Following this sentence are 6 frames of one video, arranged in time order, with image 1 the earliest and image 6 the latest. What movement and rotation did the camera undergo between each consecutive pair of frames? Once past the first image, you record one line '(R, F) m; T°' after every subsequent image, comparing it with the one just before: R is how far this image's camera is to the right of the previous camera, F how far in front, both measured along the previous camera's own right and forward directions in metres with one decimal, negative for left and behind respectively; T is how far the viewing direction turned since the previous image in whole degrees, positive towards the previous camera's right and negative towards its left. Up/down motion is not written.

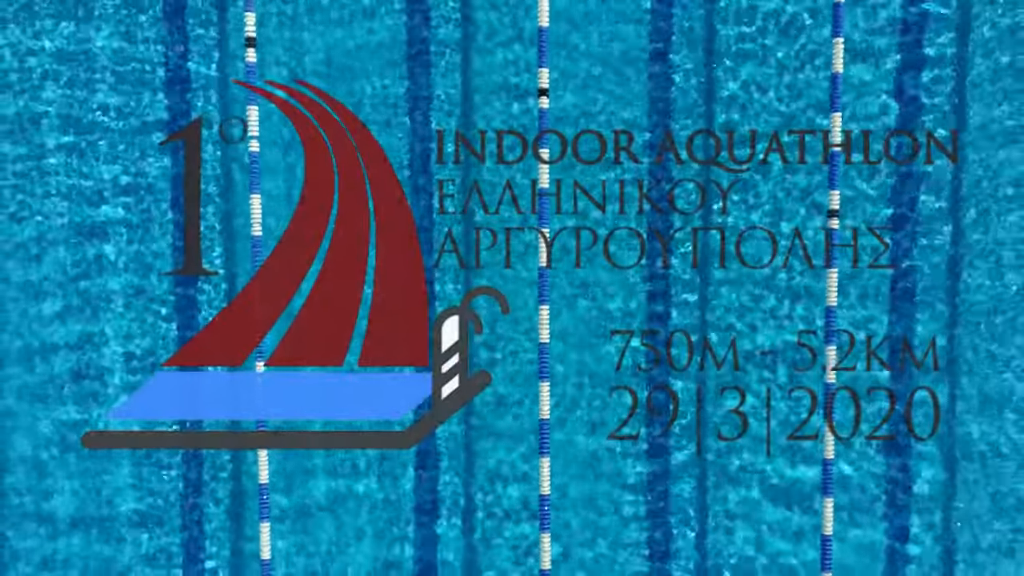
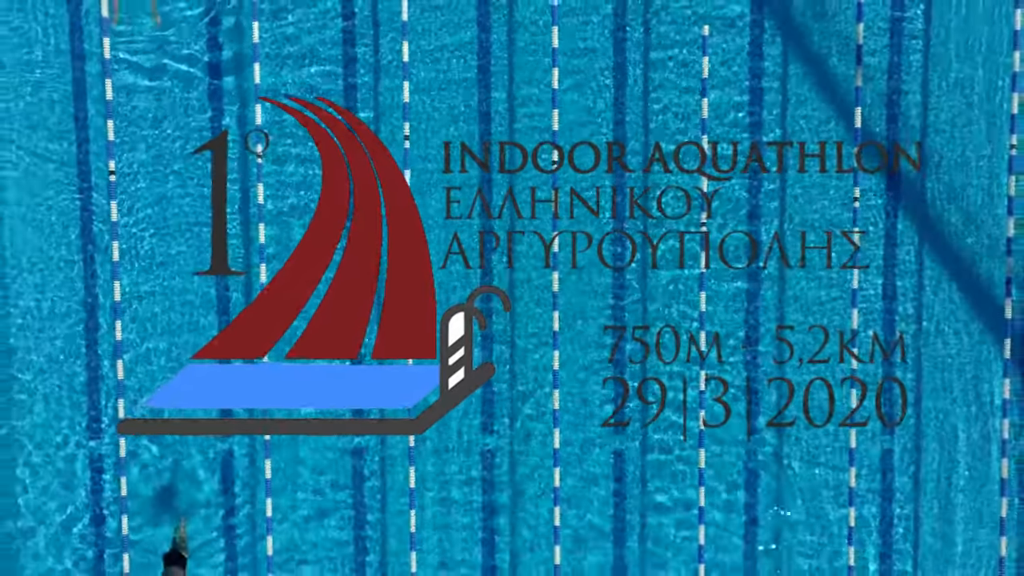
(-0.1, +0.1) m; +1°
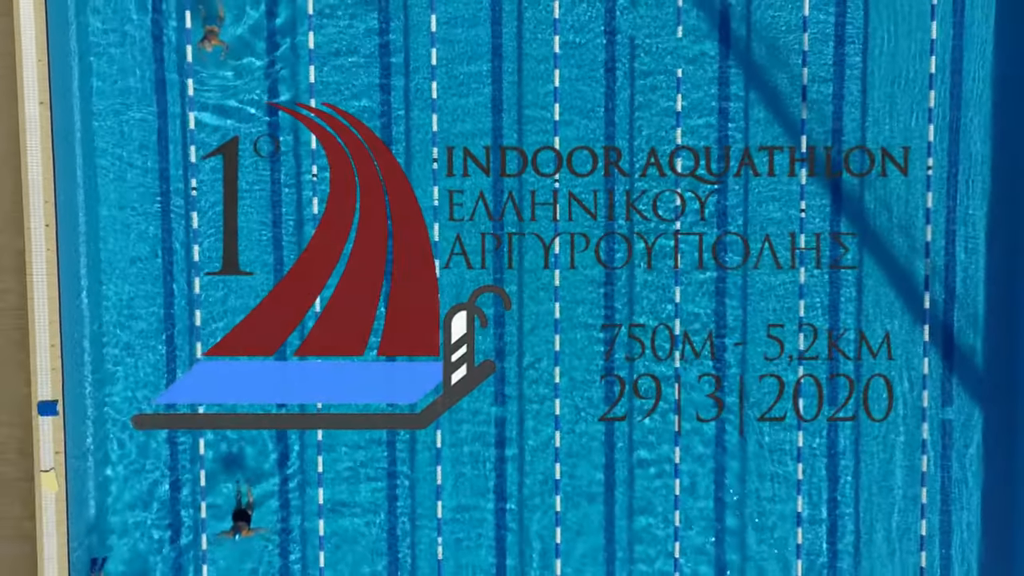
(+0.3, -0.6) m; -3°
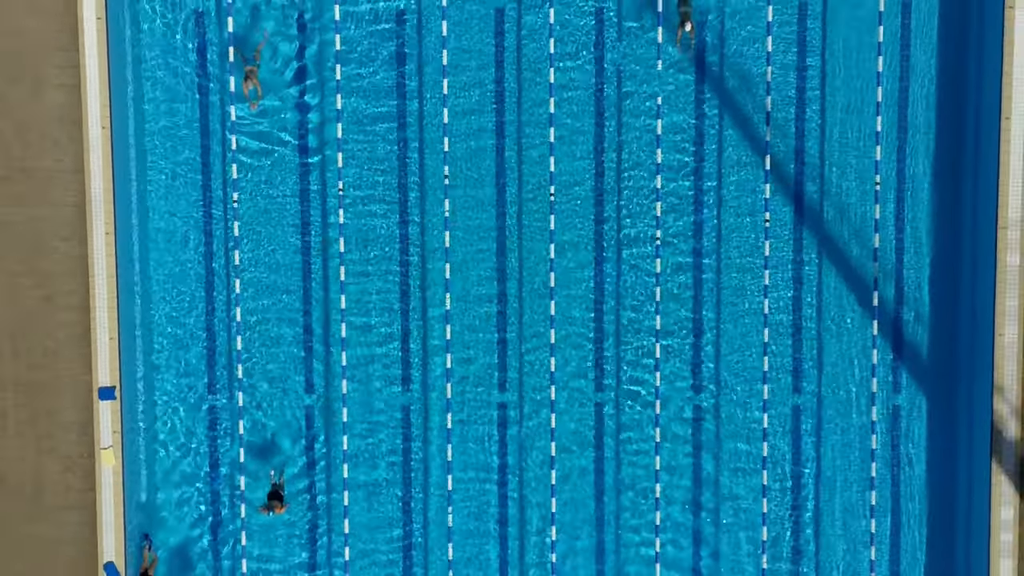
(+0.1, -0.8) m; -1°
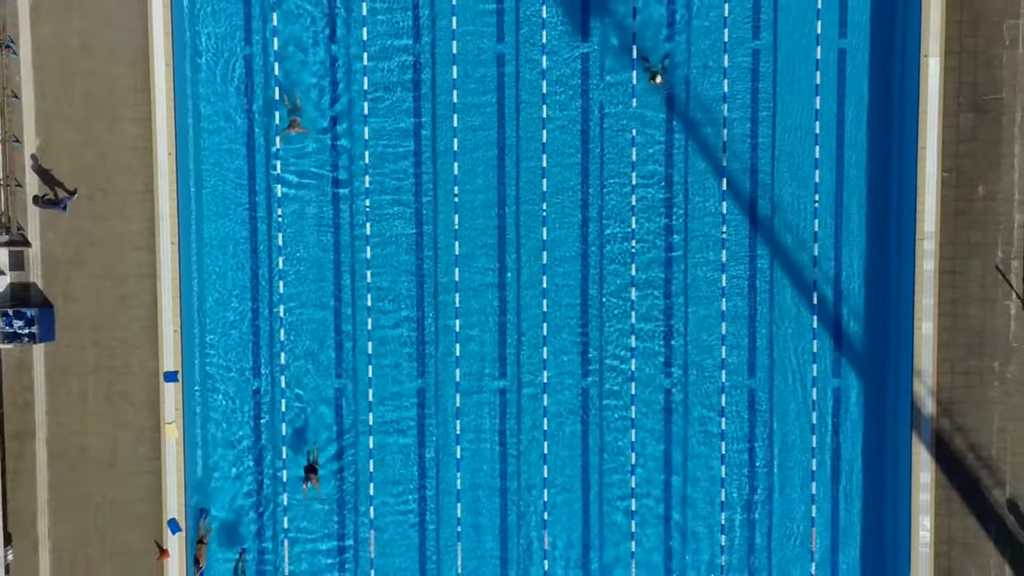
(0.0, -1.2) m; 0°
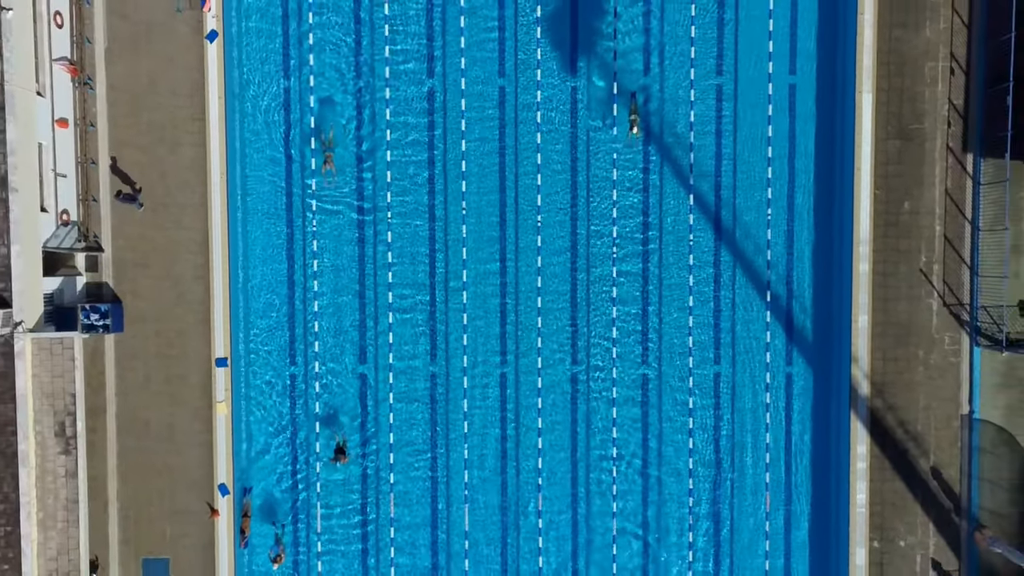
(0.0, -1.3) m; 0°
